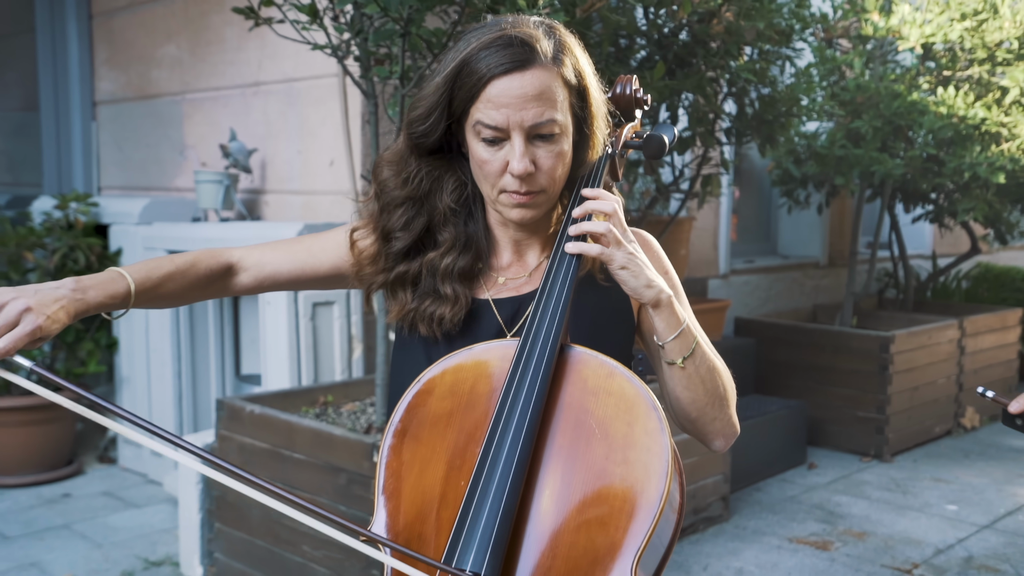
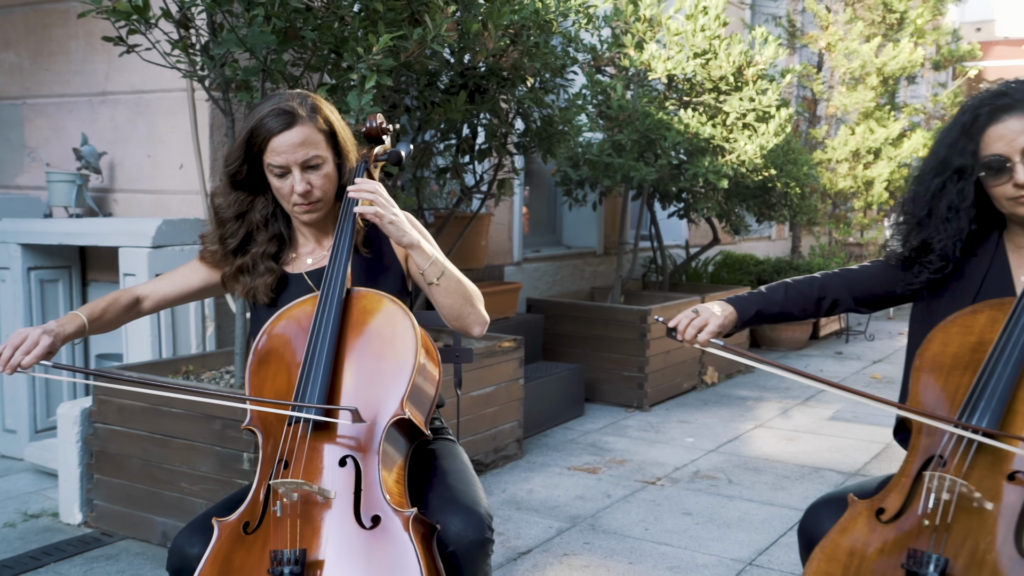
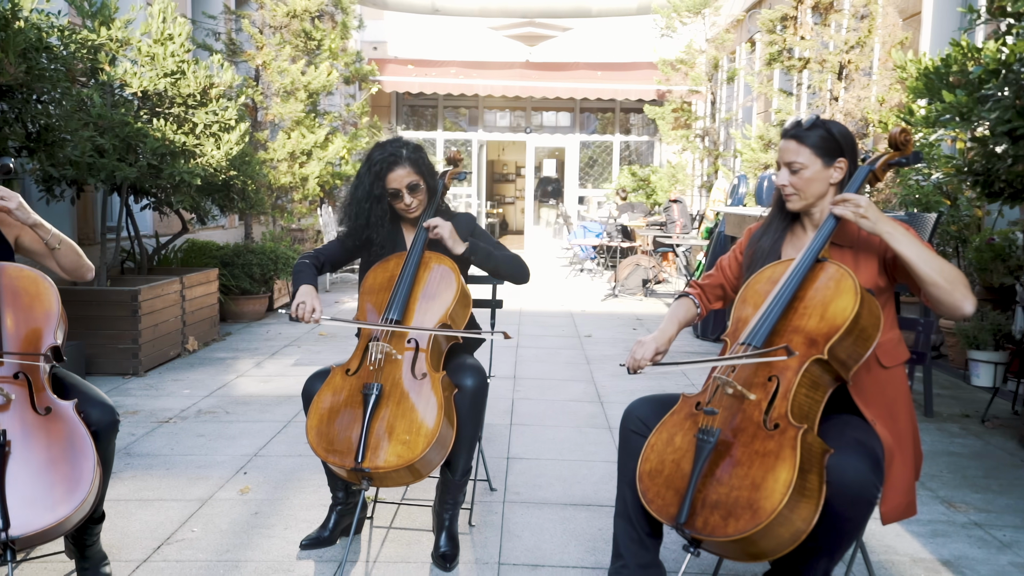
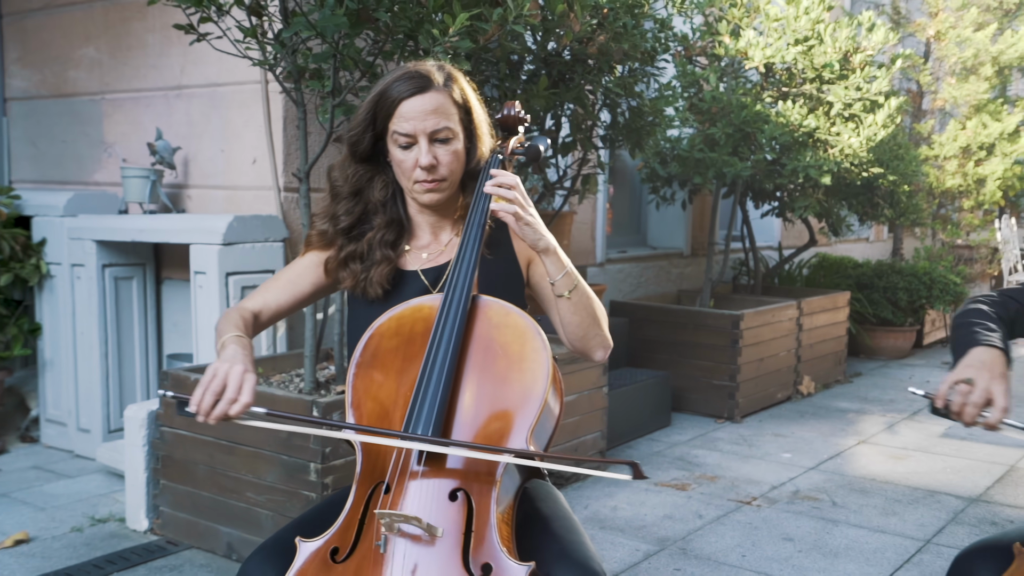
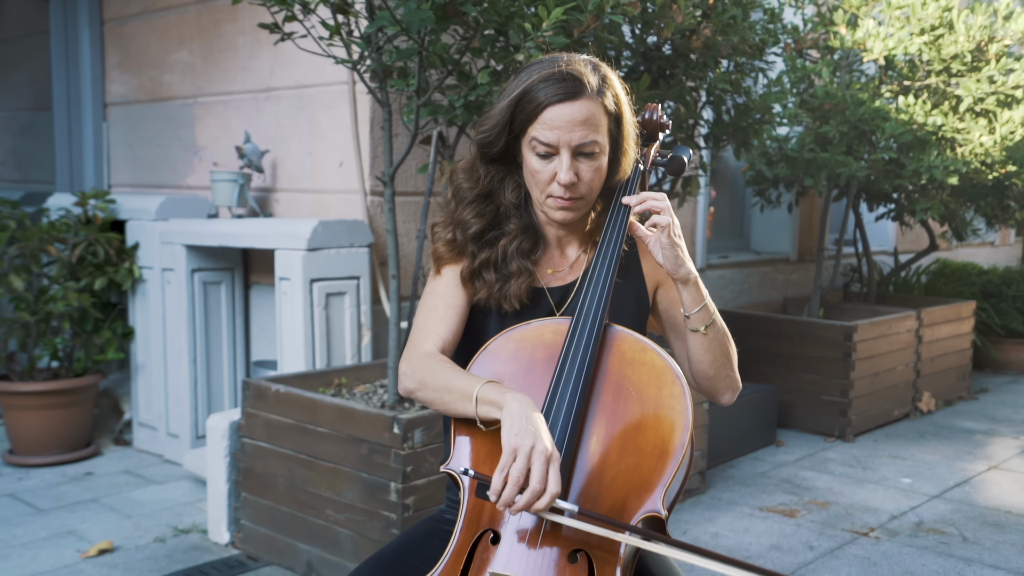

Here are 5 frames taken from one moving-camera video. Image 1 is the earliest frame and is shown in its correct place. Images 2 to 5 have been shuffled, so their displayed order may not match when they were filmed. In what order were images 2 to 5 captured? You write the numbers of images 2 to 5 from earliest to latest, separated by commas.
5, 4, 2, 3
